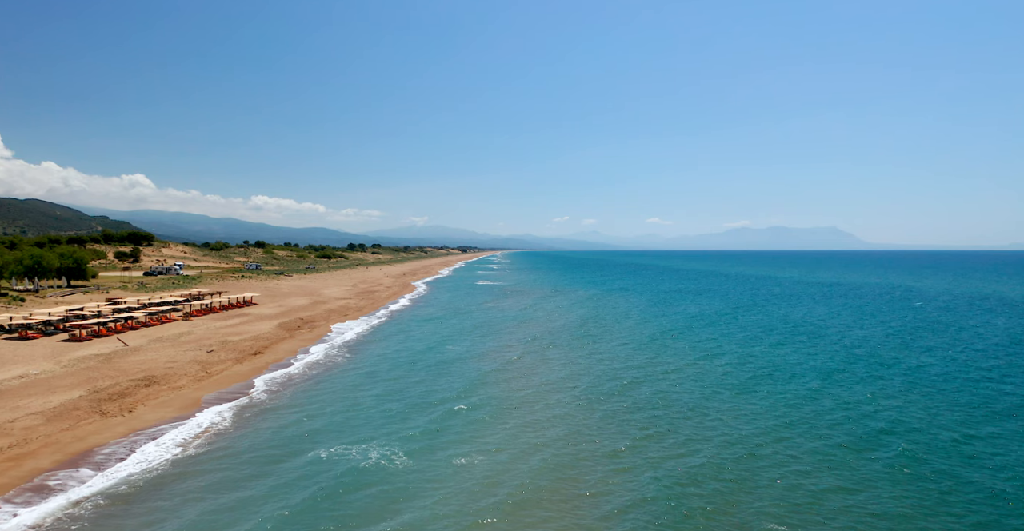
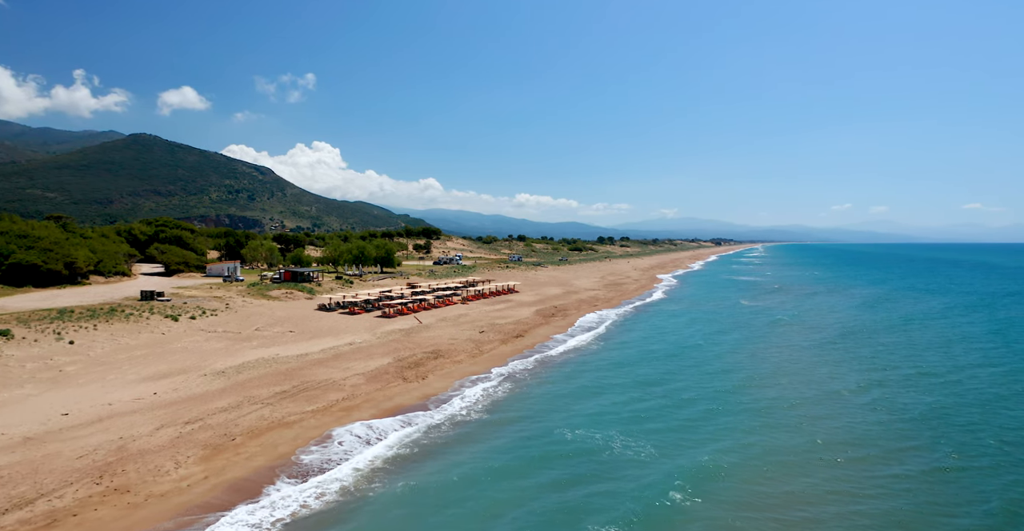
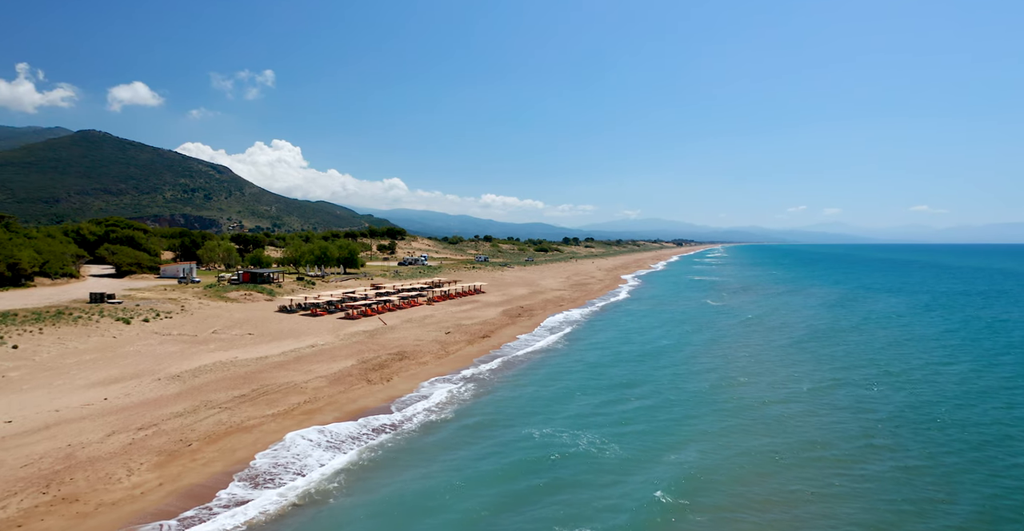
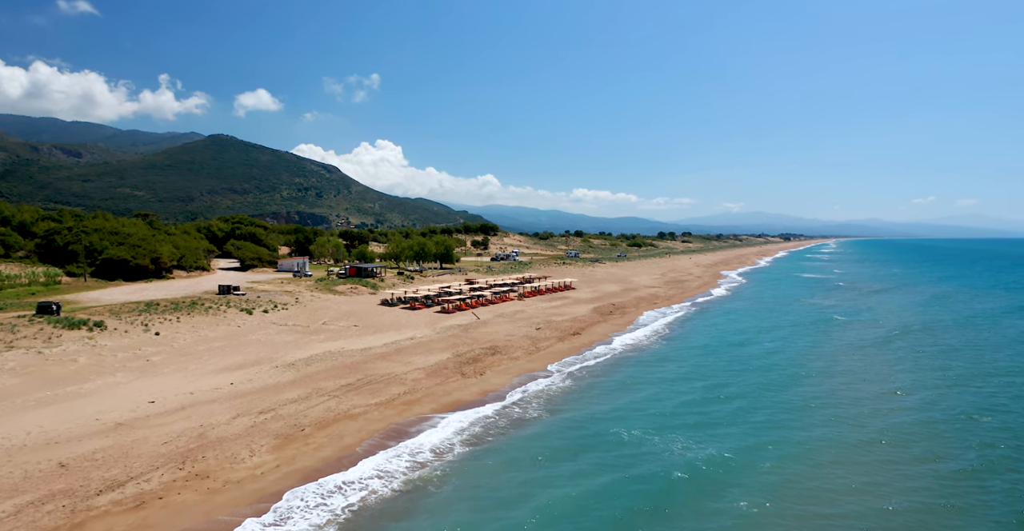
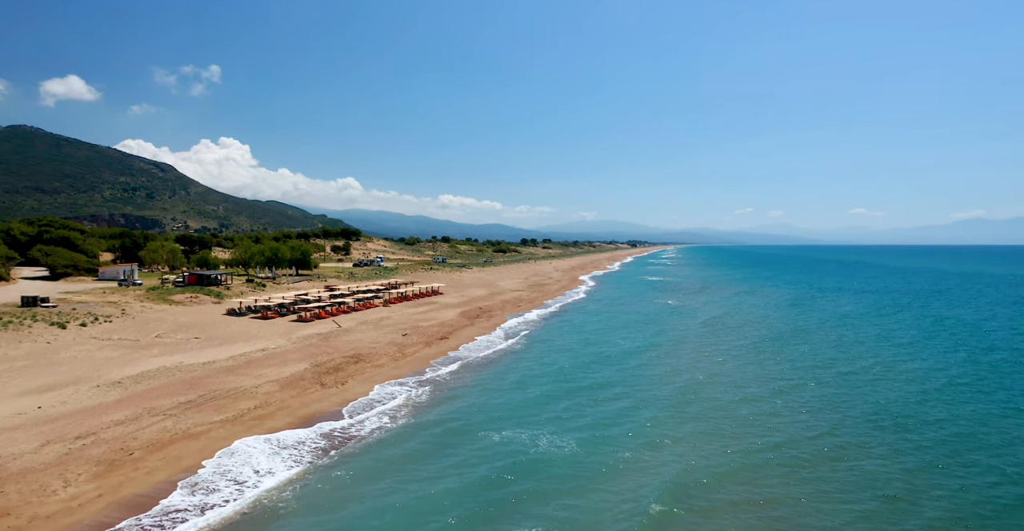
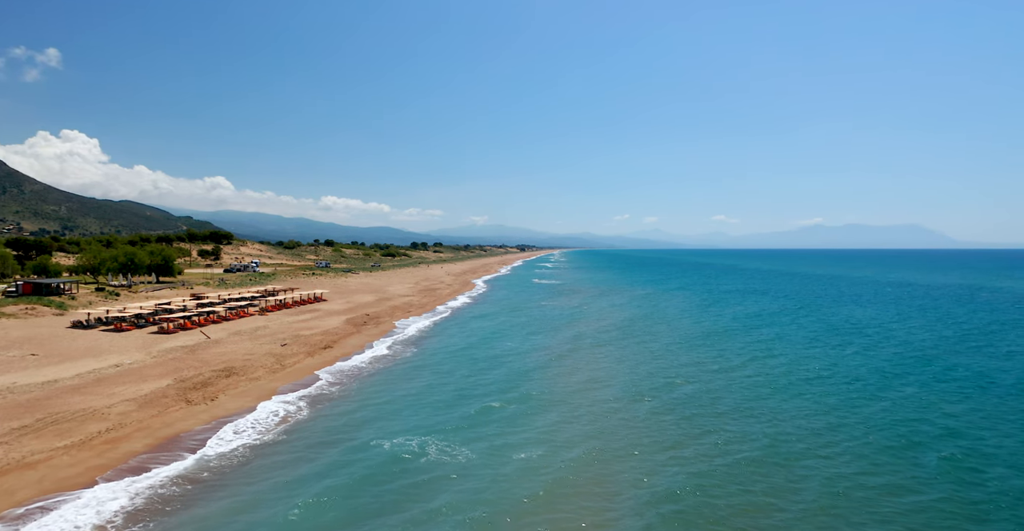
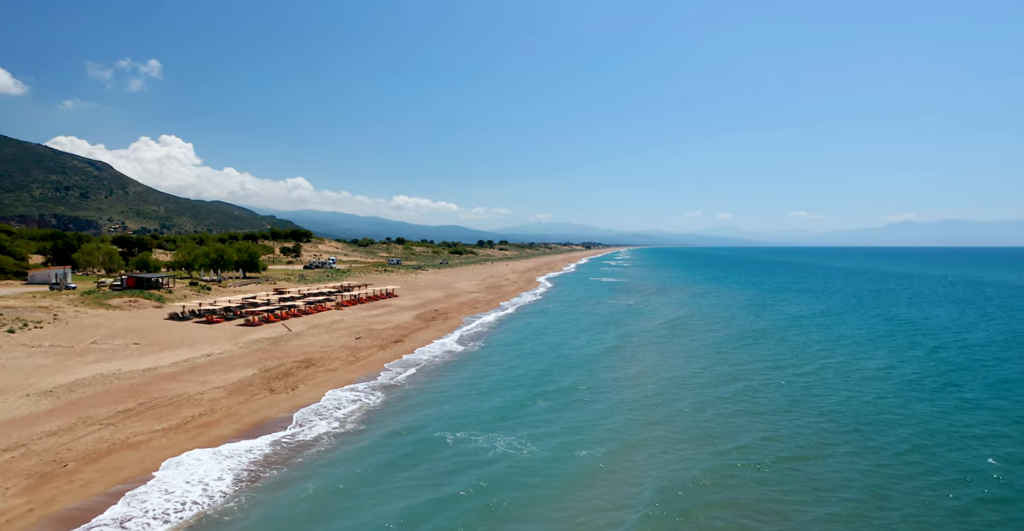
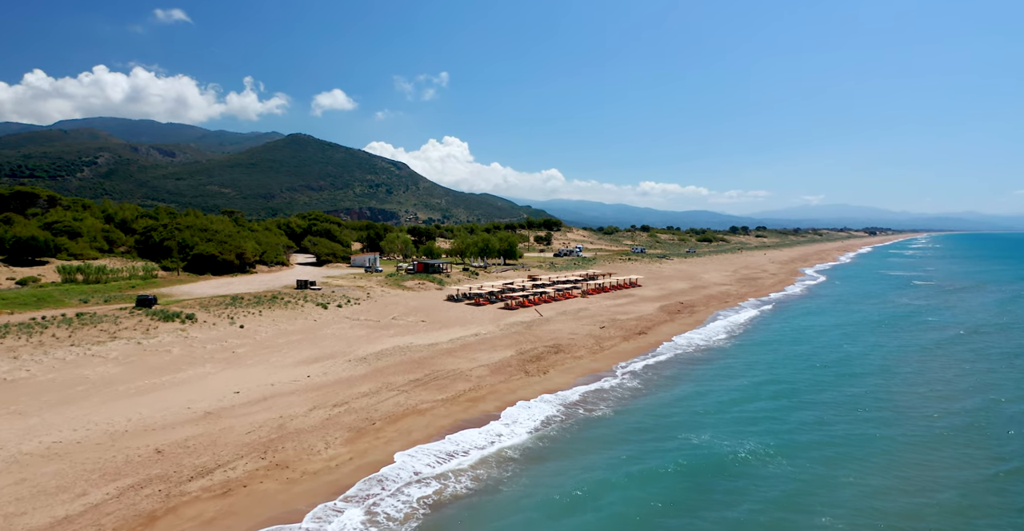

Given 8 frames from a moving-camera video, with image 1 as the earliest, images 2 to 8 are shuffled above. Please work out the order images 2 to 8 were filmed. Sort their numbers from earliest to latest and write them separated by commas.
6, 7, 5, 3, 2, 4, 8
